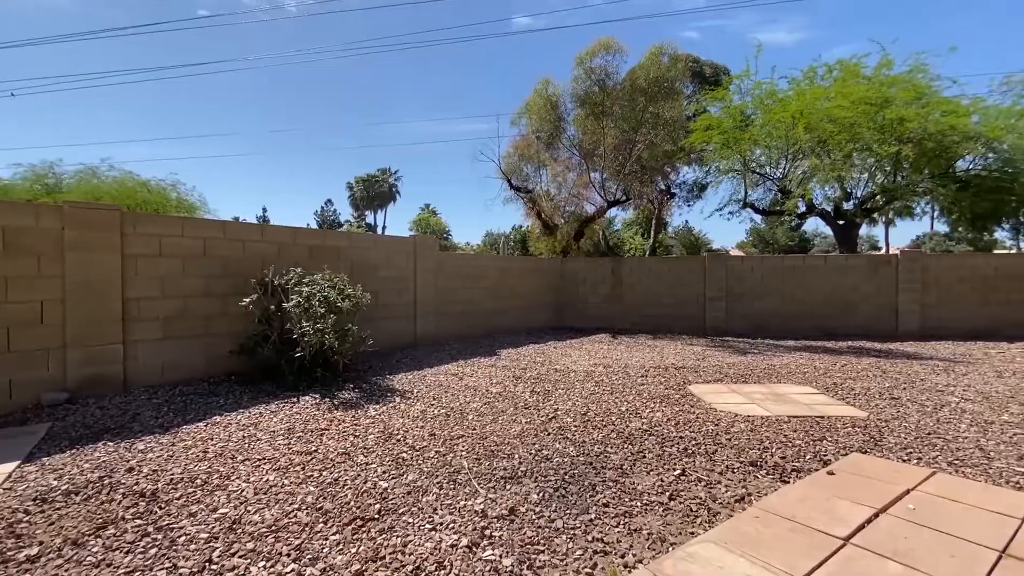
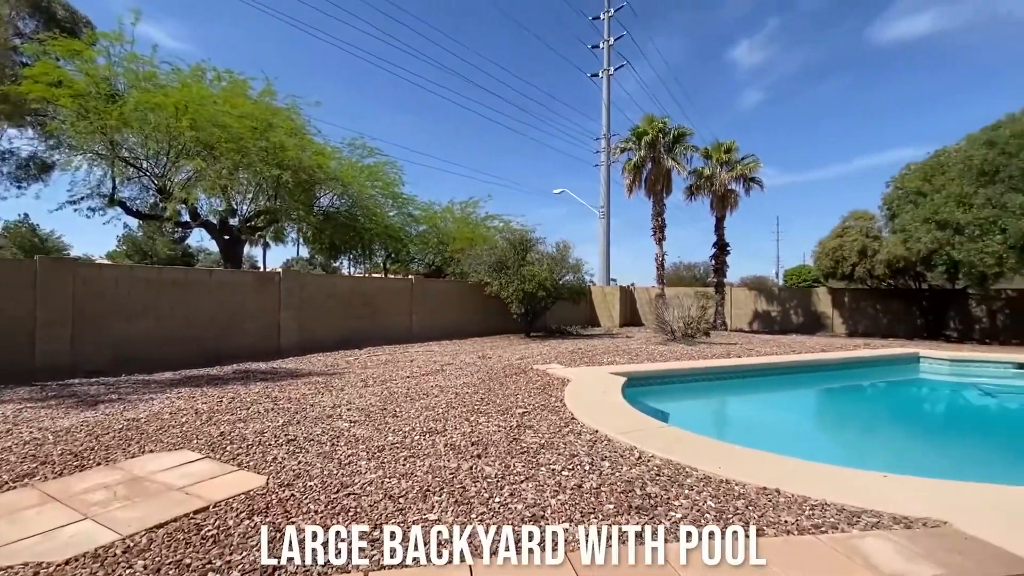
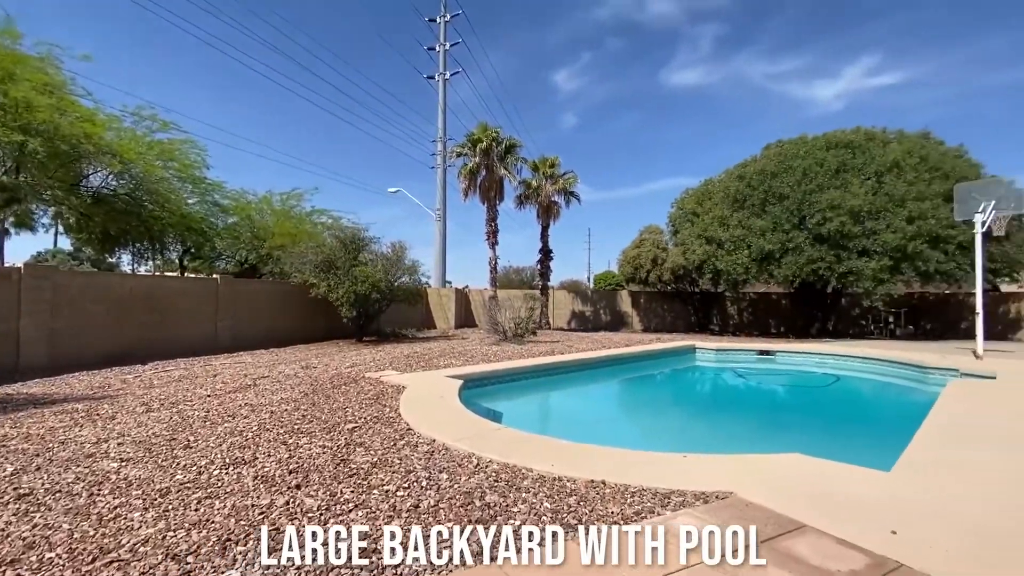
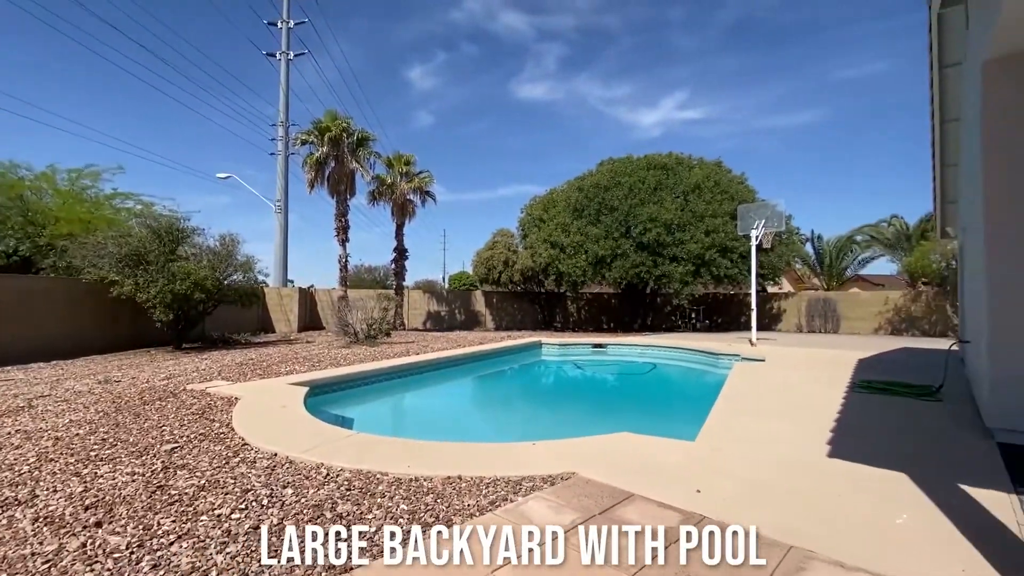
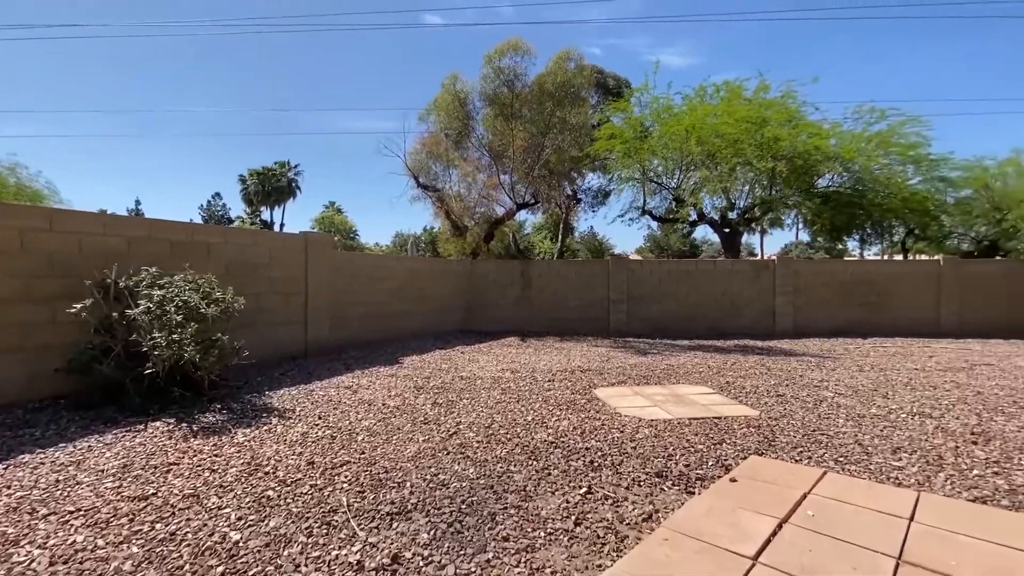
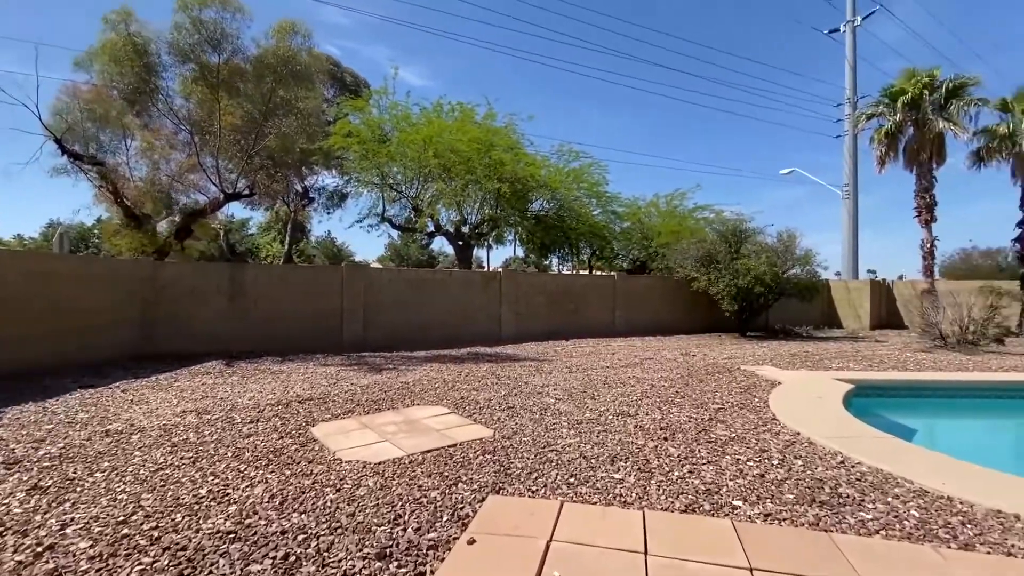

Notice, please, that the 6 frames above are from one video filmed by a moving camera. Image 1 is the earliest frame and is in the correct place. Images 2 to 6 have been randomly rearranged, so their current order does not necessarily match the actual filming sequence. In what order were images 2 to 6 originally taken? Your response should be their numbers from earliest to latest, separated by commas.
5, 6, 2, 3, 4
